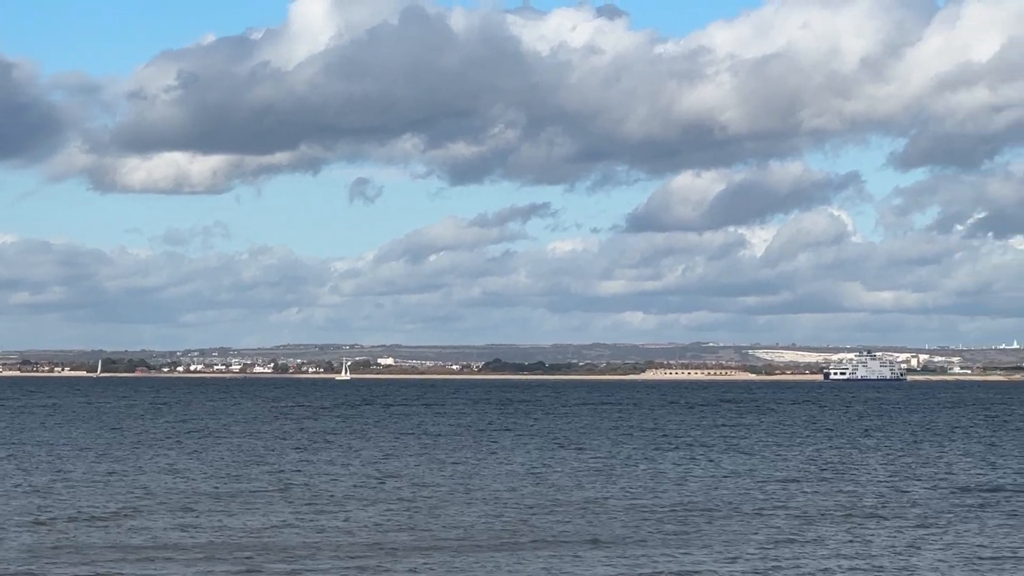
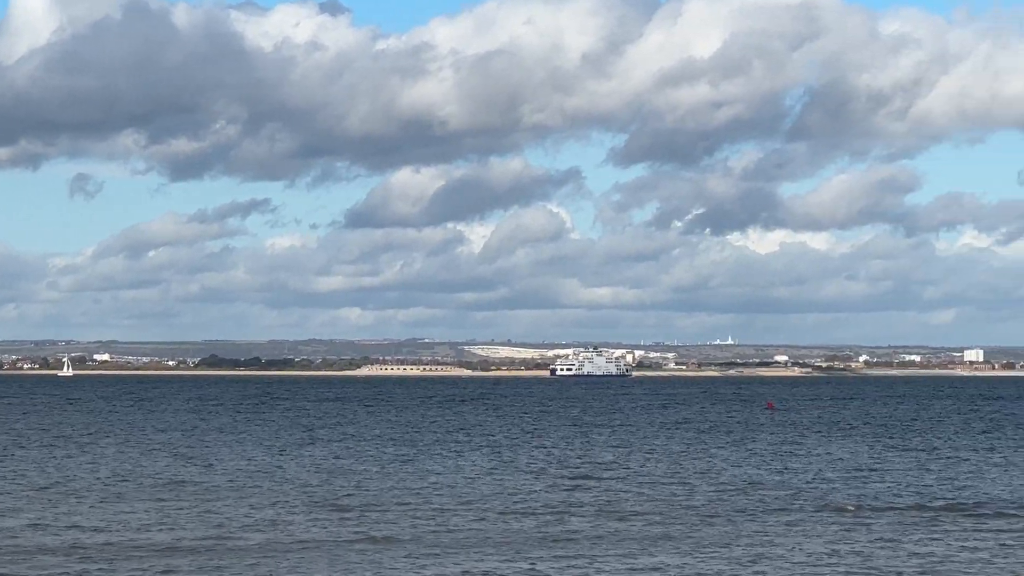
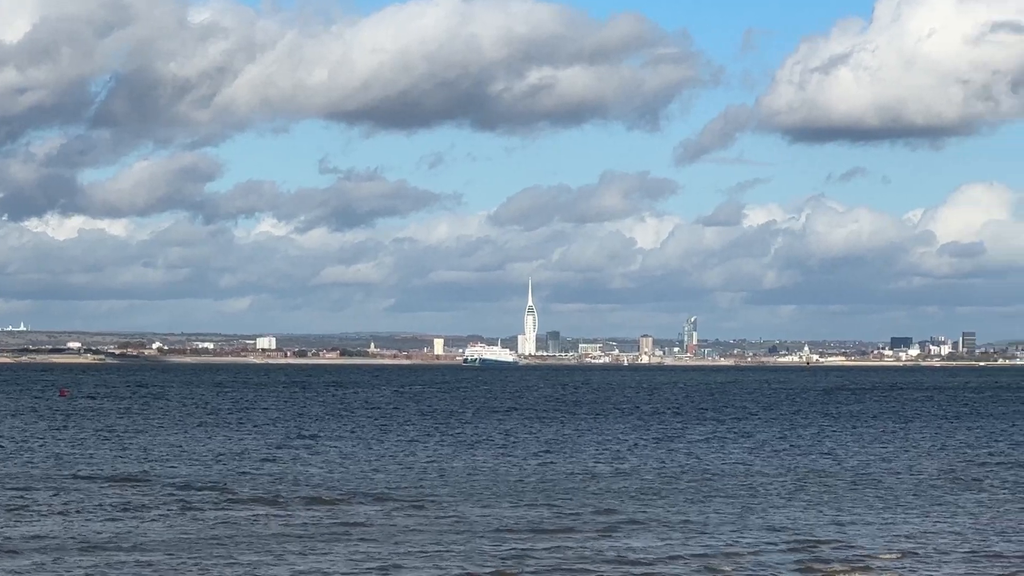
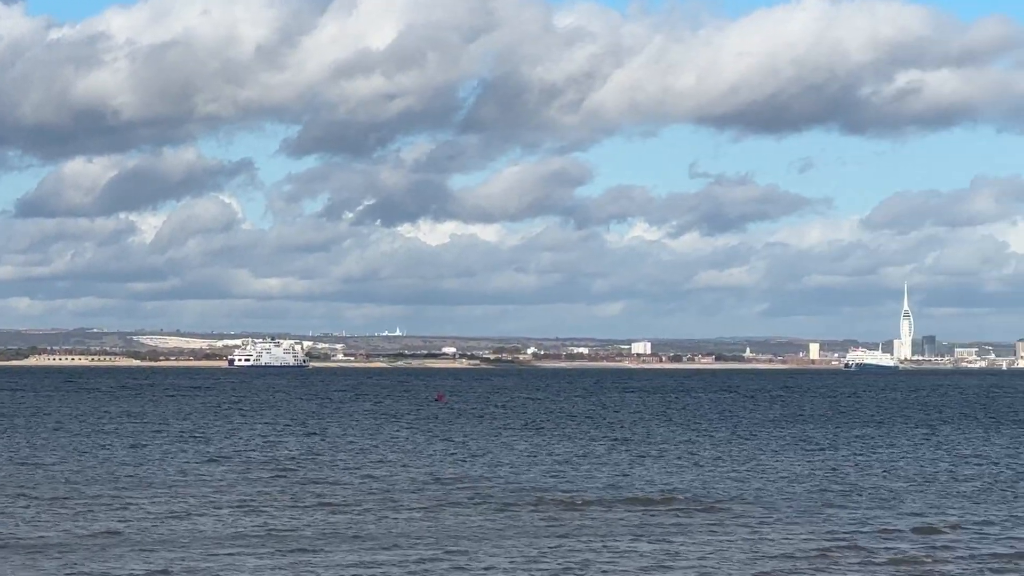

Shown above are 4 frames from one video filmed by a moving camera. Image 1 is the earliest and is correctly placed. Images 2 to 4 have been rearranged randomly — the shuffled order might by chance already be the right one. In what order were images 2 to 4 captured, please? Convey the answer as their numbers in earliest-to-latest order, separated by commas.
2, 4, 3
